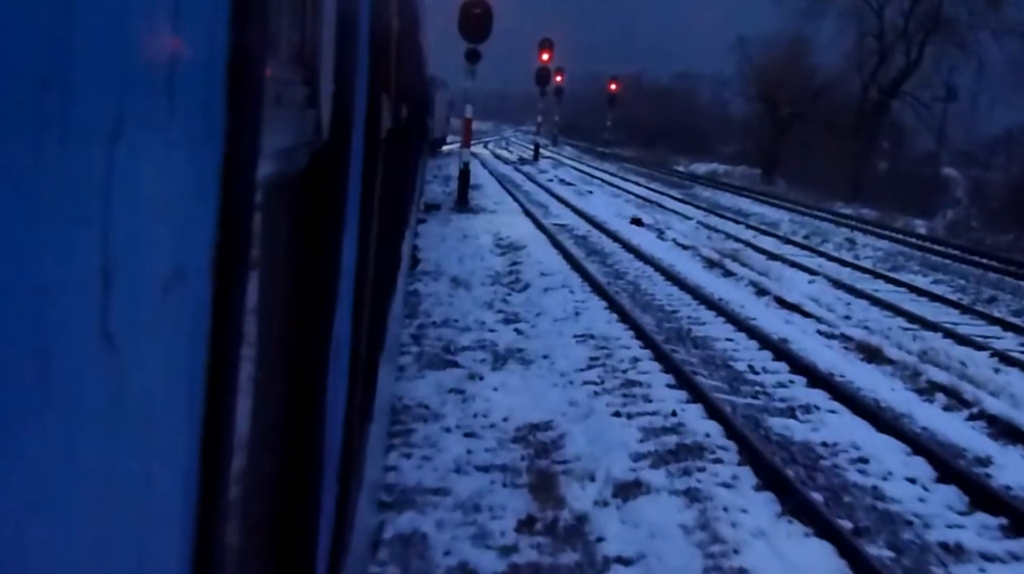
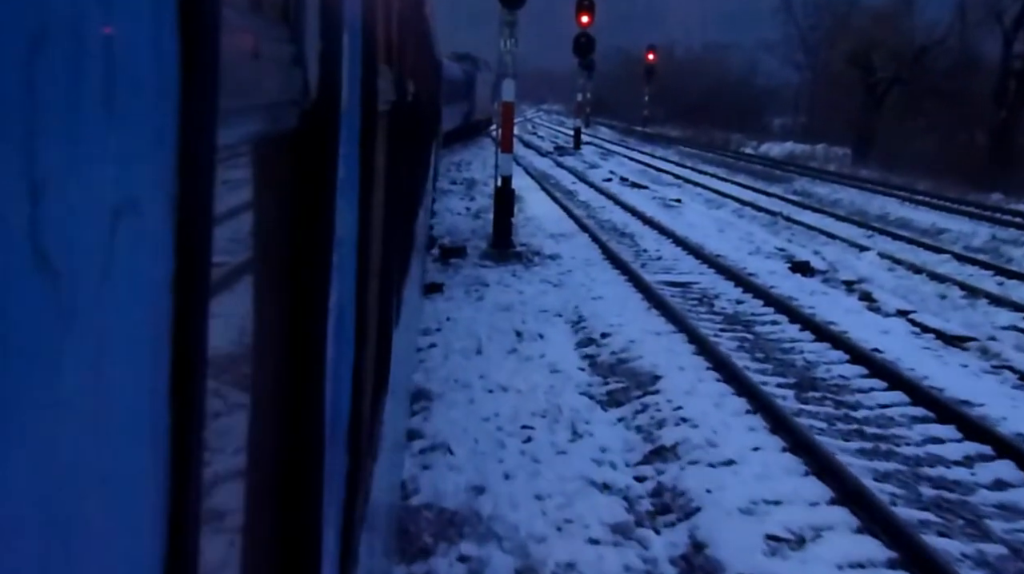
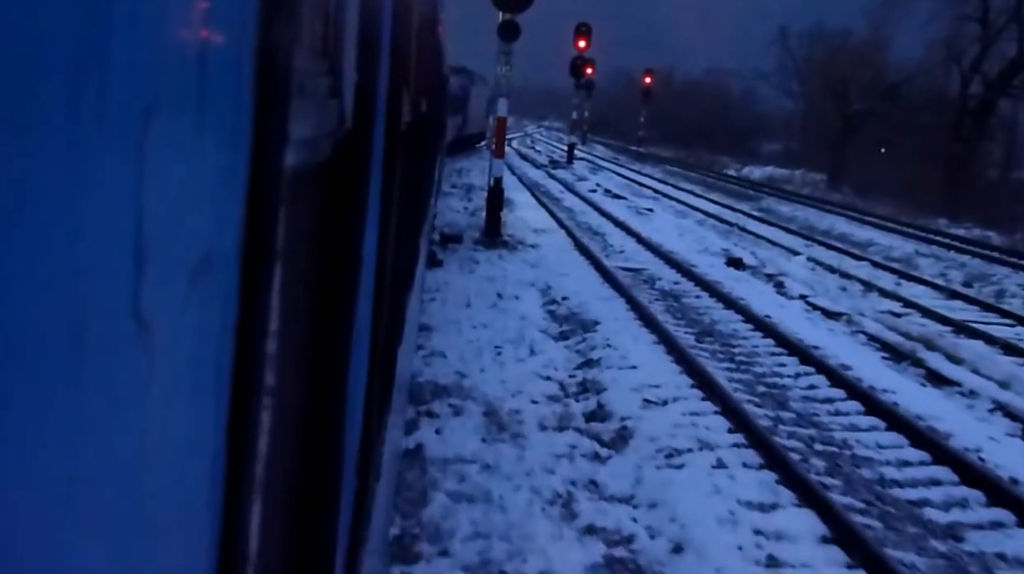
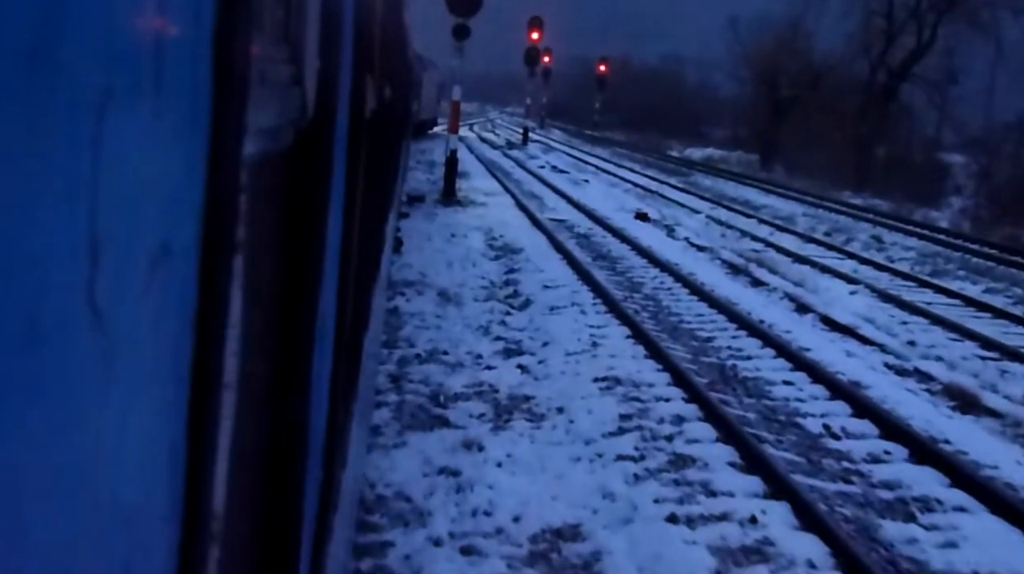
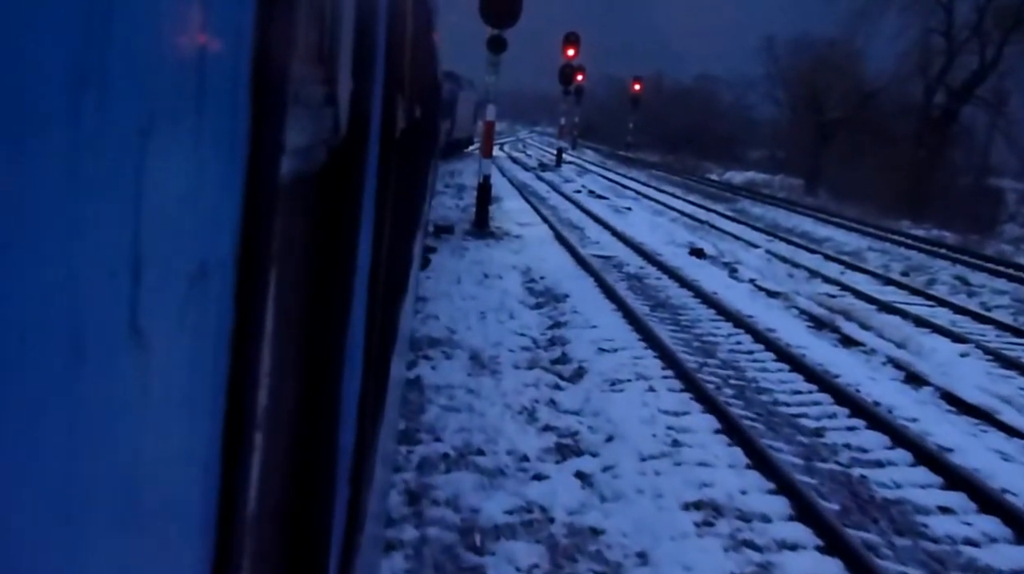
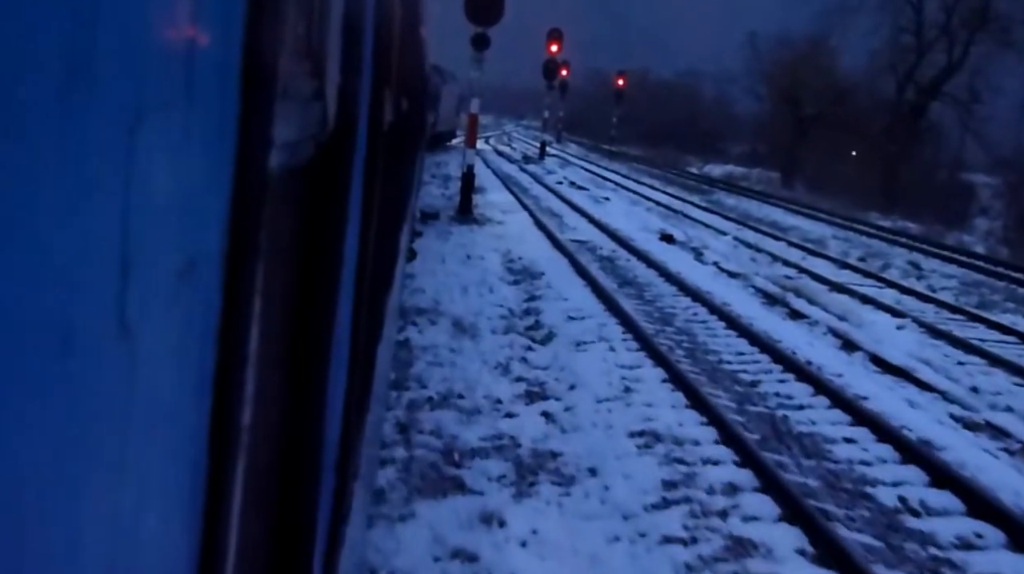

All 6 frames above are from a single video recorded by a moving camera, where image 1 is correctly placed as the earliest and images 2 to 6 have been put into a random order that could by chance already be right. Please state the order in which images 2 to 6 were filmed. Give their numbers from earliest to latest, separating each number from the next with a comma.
4, 6, 5, 3, 2
